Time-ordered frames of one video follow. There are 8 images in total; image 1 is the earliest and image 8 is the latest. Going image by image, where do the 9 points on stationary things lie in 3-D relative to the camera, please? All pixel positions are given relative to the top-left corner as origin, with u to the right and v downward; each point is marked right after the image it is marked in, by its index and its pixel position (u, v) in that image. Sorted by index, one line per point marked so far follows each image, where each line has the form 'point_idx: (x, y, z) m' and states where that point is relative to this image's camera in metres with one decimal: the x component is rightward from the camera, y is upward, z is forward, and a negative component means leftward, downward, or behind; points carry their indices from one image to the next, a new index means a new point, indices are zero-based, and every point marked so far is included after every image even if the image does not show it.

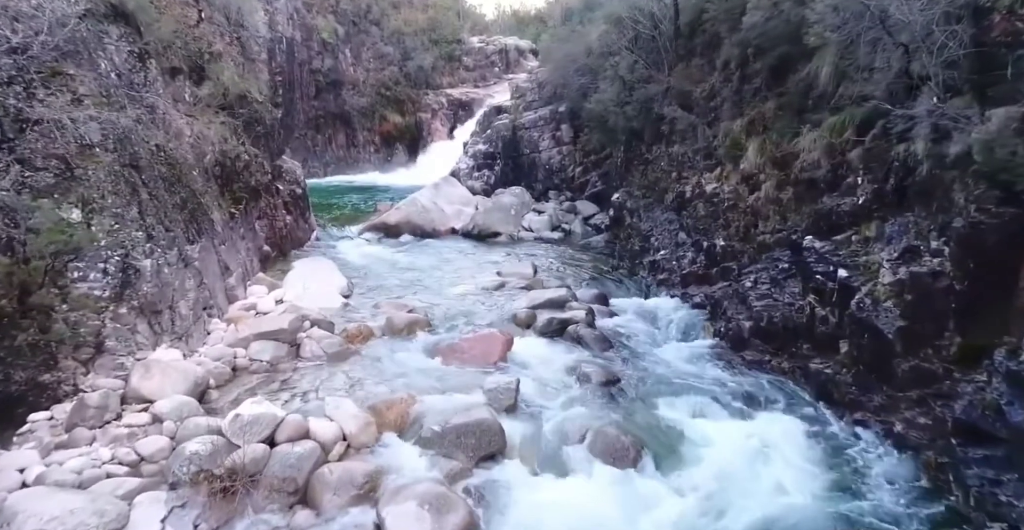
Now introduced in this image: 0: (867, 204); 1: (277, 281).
0: (+3.5, +0.6, +5.9) m
1: (-3.6, -0.3, +9.1) m
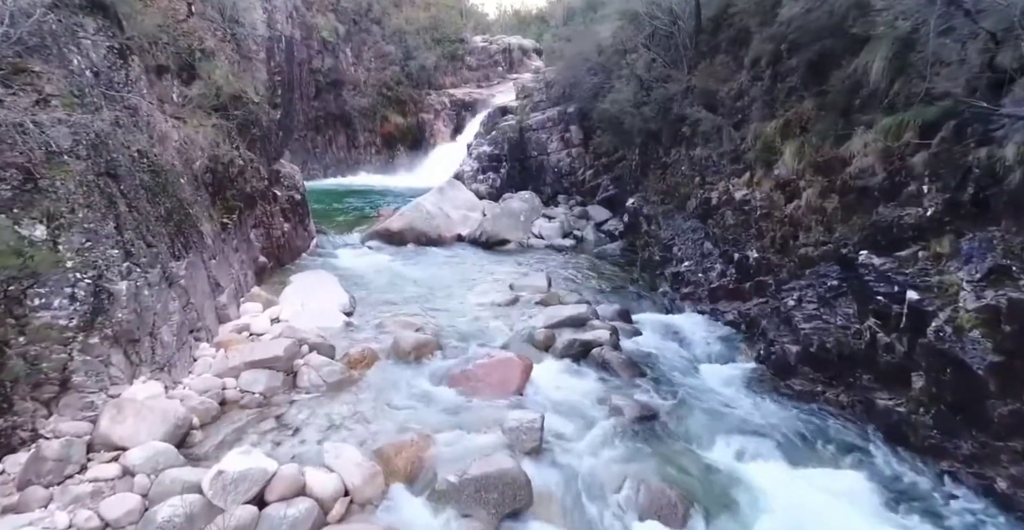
0: (+3.7, +0.4, +5.2) m
1: (-3.3, -0.5, +8.4) m
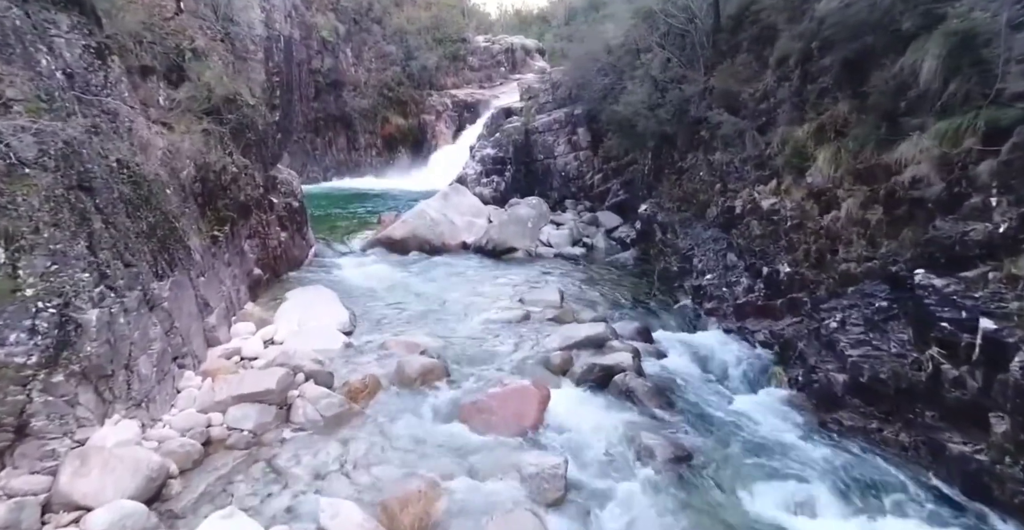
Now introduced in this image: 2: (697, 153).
0: (+3.8, +0.2, +4.6) m
1: (-3.2, -0.7, +7.8) m
2: (+3.4, +2.1, +11.1) m
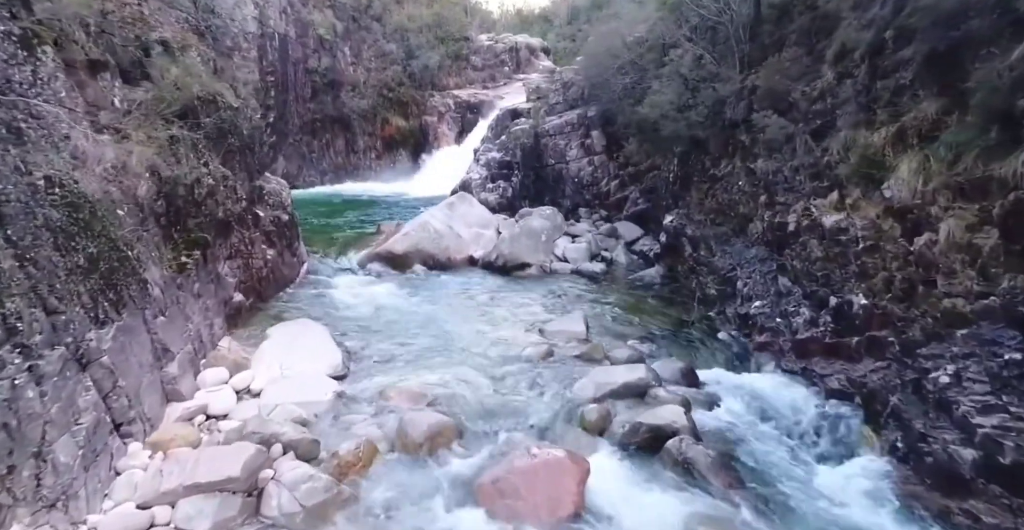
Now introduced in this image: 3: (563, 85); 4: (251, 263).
0: (+4.1, -0.1, +3.4) m
1: (-2.9, -1.0, +6.6) m
2: (+3.7, +1.7, +9.9) m
3: (+1.5, +5.6, +18.4) m
4: (-4.0, 0.0, +9.2) m
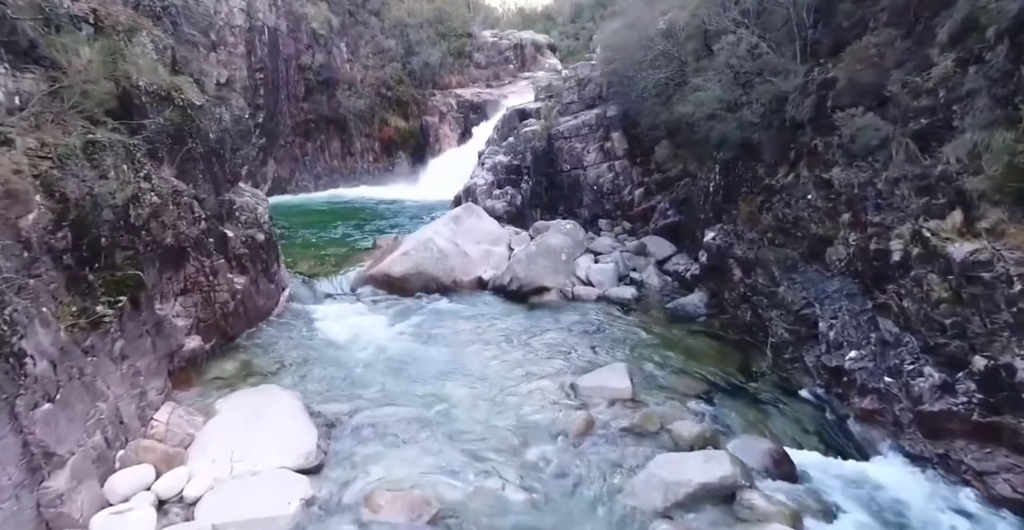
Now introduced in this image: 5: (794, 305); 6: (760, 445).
0: (+4.3, -0.5, +1.7) m
1: (-2.7, -1.4, +4.9) m
2: (+3.9, +1.3, +8.2) m
3: (+1.8, +5.1, +16.7) m
4: (-3.7, -0.4, +7.5) m
5: (+3.5, -0.5, +7.4) m
6: (+2.1, -1.5, +5.0) m
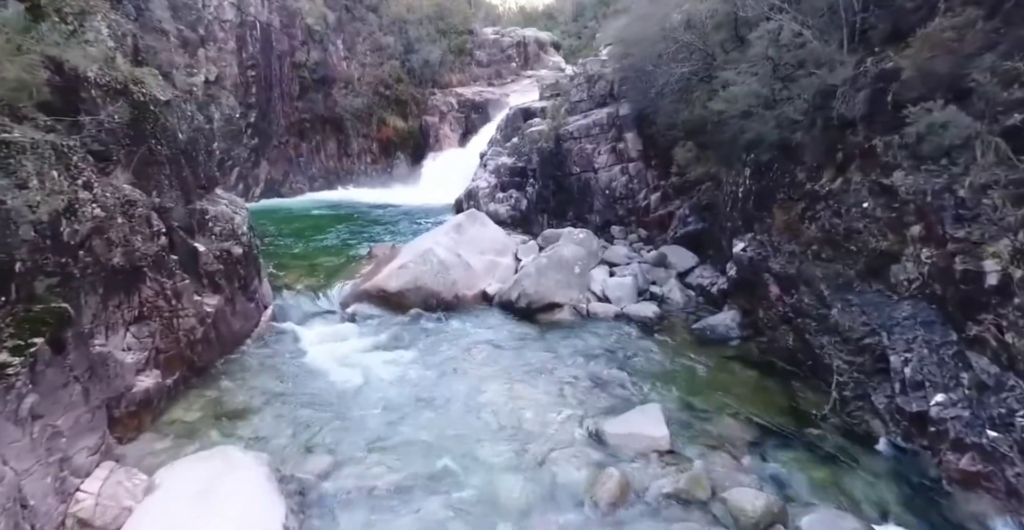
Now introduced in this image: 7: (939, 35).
0: (+4.5, -0.7, +0.6) m
1: (-2.5, -1.6, +3.9) m
2: (+4.1, +1.1, +7.2) m
3: (+2.0, +4.9, +15.7) m
4: (-3.6, -0.6, +6.4) m
5: (+3.6, -0.7, +6.4) m
6: (+2.2, -1.7, +4.0) m
7: (+4.4, +2.4, +6.2) m
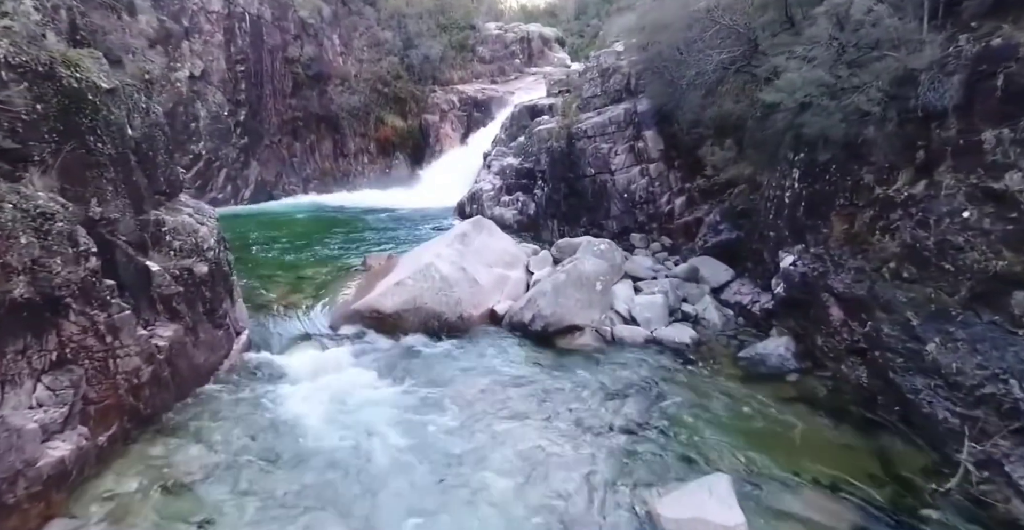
0: (+4.6, -0.9, -0.7) m
1: (-2.4, -1.9, +2.5) m
2: (+4.3, +0.9, +5.9) m
3: (+2.1, +4.7, +14.4) m
4: (-3.4, -0.8, +5.1) m
5: (+3.8, -0.9, +5.1) m
6: (+2.4, -2.0, +2.7) m
7: (+4.6, +2.1, +4.9) m
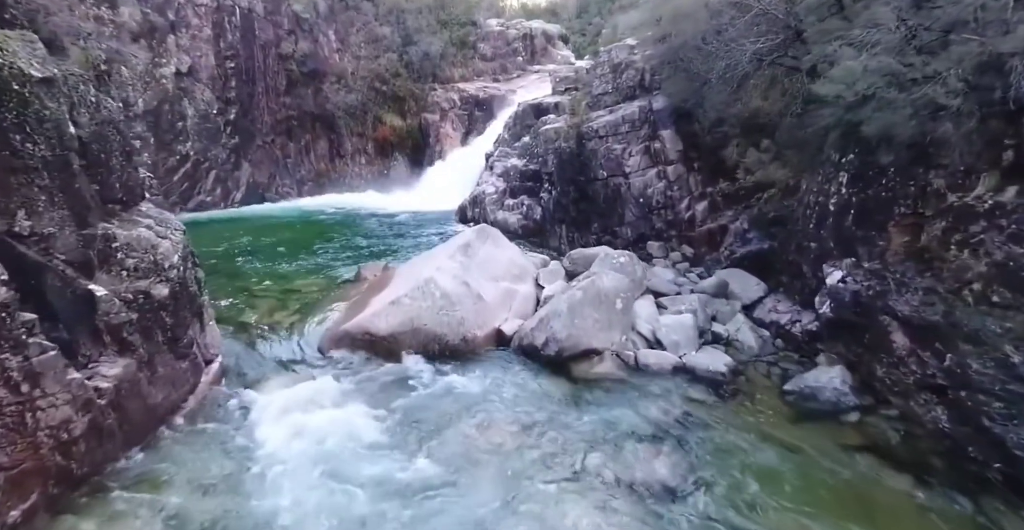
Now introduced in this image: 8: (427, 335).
0: (+4.8, -1.1, -1.7) m
1: (-2.2, -2.1, +1.5) m
2: (+4.4, +0.7, +4.8) m
3: (+2.3, +4.4, +13.4) m
4: (-3.3, -1.0, +4.1) m
5: (+3.9, -1.1, +4.1) m
6: (+2.6, -2.2, +1.7) m
7: (+4.7, +1.9, +3.8) m
8: (-1.1, -0.9, +7.3) m
